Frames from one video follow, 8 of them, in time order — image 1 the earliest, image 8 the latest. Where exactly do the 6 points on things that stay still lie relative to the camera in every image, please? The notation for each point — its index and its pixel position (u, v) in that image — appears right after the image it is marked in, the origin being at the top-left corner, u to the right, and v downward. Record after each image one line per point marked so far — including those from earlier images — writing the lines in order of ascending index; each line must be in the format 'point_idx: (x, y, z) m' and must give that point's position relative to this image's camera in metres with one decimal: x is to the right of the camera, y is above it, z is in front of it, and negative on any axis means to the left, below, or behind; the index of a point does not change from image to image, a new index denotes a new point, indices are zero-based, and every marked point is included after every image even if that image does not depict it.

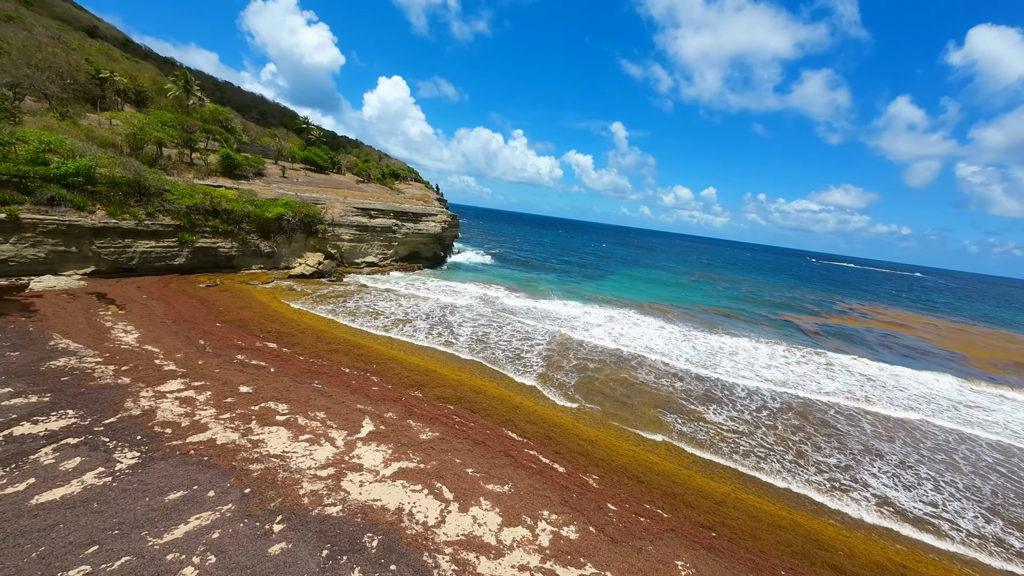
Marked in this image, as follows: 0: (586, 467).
0: (+1.9, -4.6, +10.5) m
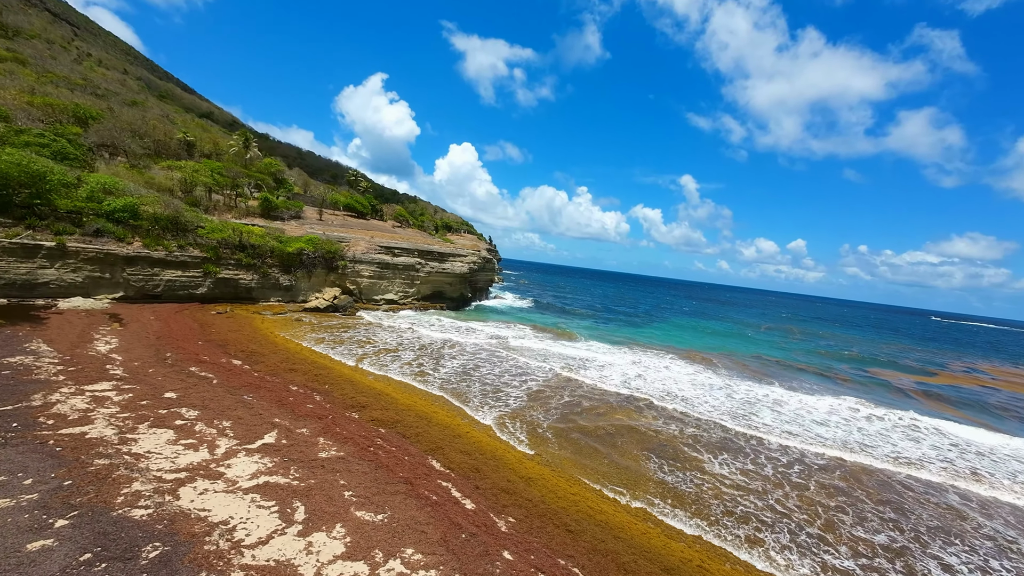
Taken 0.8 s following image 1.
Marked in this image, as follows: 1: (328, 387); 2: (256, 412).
0: (-0.2, -4.6, +8.6) m
1: (-6.1, -3.3, +13.6) m
2: (-6.8, -3.3, +10.9) m
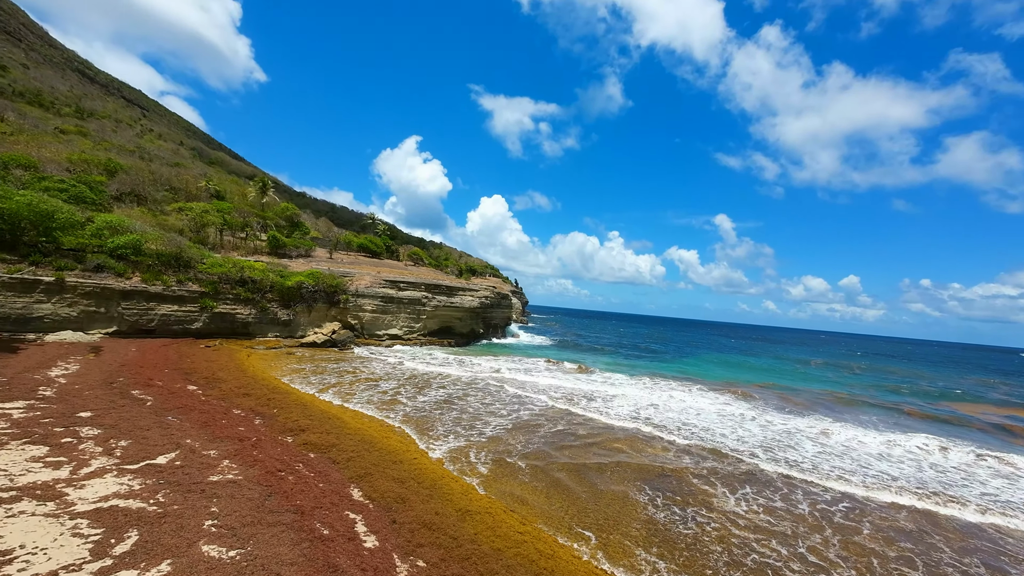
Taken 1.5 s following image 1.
0: (-1.5, -4.1, +6.5) m
1: (-7.0, -3.6, +12.2) m
2: (-8.0, -3.3, +9.5) m
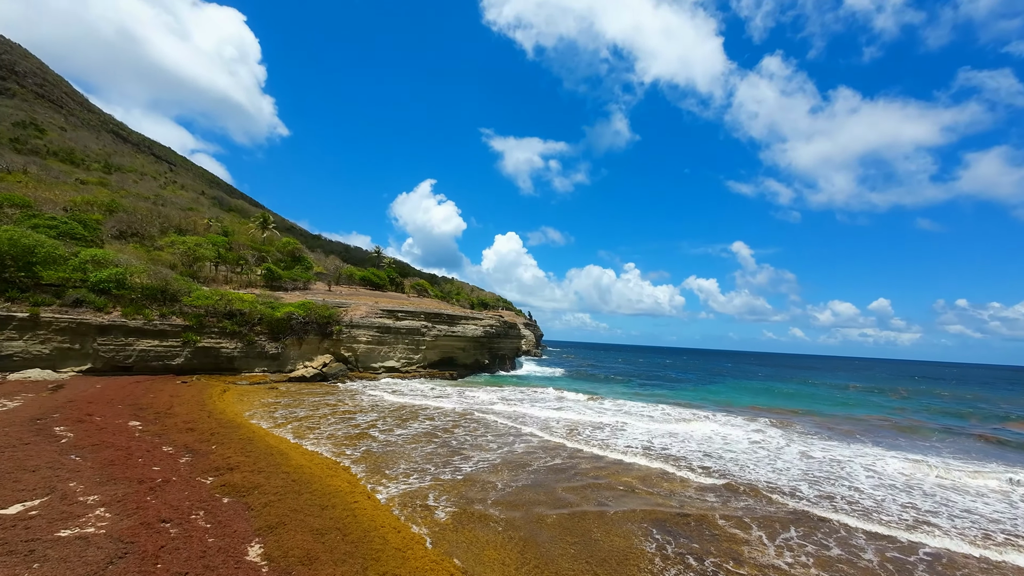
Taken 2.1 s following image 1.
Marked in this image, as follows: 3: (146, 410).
0: (-2.3, -3.8, +4.5) m
1: (-7.5, -4.0, +10.3) m
2: (-8.6, -3.5, +7.8) m
3: (-12.3, -4.1, +13.8) m
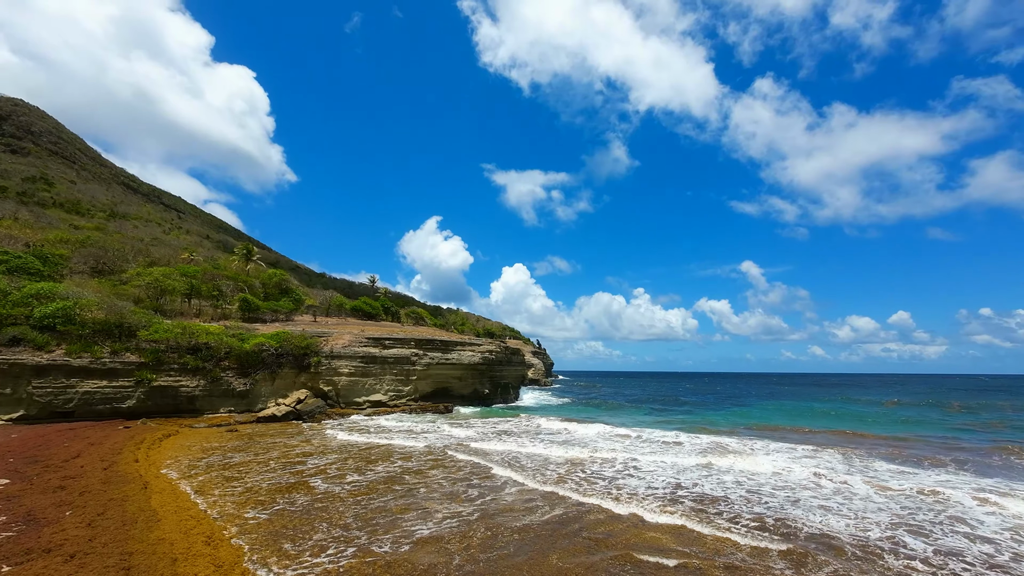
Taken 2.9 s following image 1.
0: (-3.0, -3.1, +1.5) m
1: (-8.1, -4.1, +7.4) m
2: (-9.3, -3.5, +5.0) m
3: (-12.8, -4.7, +11.0) m
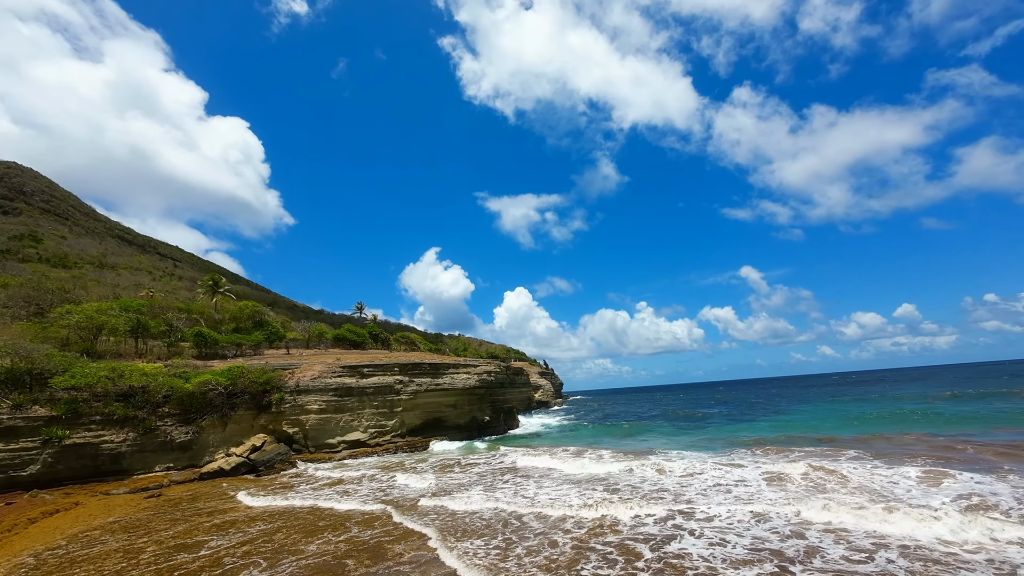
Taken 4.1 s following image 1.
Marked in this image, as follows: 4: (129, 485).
0: (-3.3, -2.2, -2.4) m
1: (-8.3, -3.9, +3.4) m
2: (-9.5, -3.2, +1.0) m
3: (-12.9, -5.1, +7.0) m
4: (-15.0, -7.8, +16.5) m
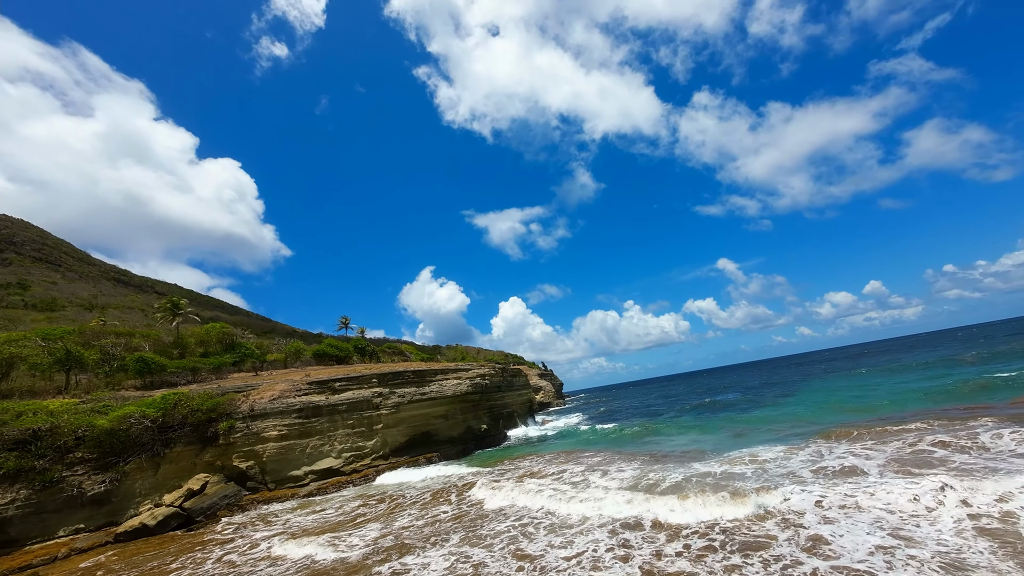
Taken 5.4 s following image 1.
0: (-3.2, -1.3, -6.1) m
1: (-8.1, -3.5, -0.3) m
2: (-9.4, -2.9, -2.8) m
3: (-12.7, -5.2, +3.1) m
4: (-14.7, -8.2, +12.5) m
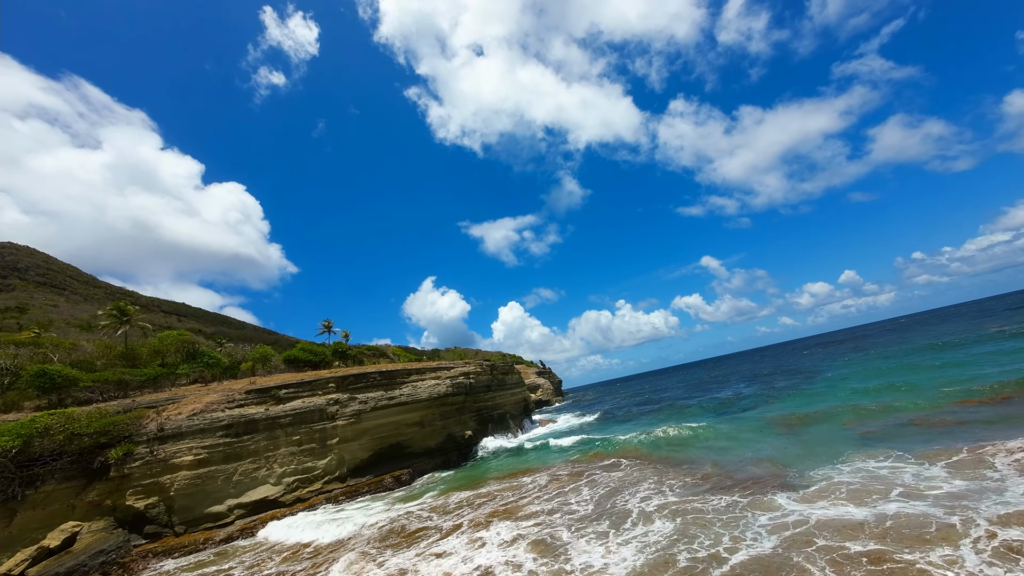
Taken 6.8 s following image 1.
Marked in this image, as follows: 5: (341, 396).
0: (-3.8, -0.3, -10.2) m
1: (-8.7, -2.8, -4.5) m
2: (-9.9, -2.2, -7.0) m
3: (-13.2, -4.7, -1.1) m
4: (-15.1, -7.8, +8.3) m
5: (-7.6, -4.7, +18.0) m
